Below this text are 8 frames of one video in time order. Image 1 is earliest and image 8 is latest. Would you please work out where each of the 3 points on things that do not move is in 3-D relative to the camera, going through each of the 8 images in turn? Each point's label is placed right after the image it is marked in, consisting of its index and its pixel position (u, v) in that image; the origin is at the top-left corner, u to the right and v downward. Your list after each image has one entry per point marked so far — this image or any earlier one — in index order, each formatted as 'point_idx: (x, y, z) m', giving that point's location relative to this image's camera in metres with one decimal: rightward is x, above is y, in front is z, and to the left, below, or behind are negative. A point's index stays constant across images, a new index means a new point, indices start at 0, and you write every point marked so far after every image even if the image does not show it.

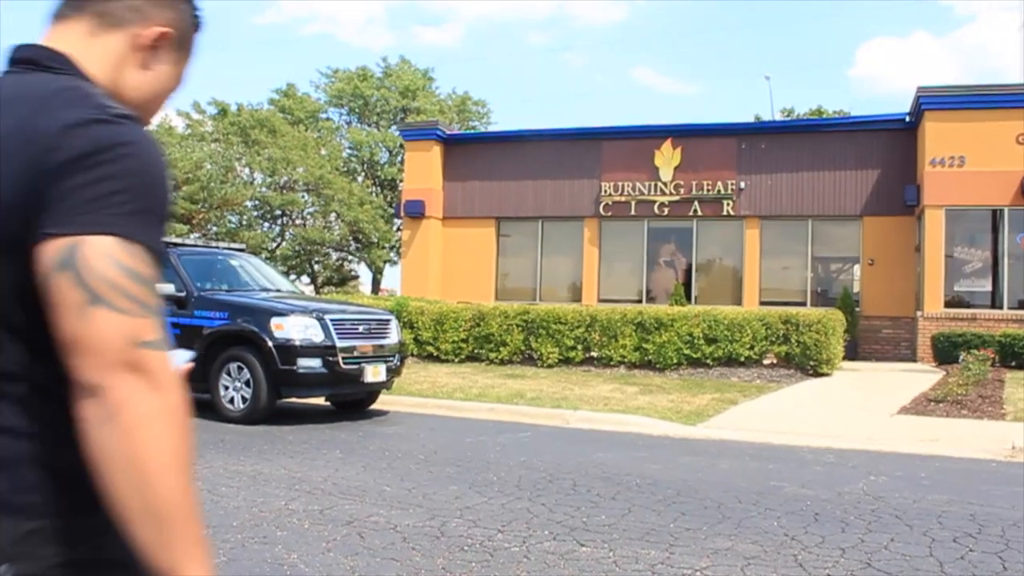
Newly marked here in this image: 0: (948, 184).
0: (+7.1, +1.7, +18.1) m
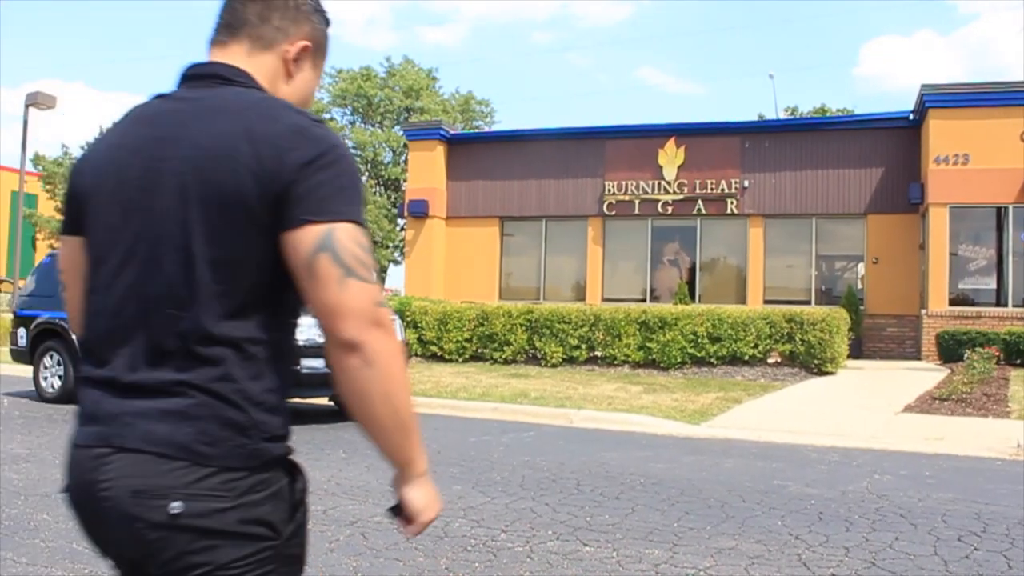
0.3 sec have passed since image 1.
0: (+7.2, +1.7, +18.1) m
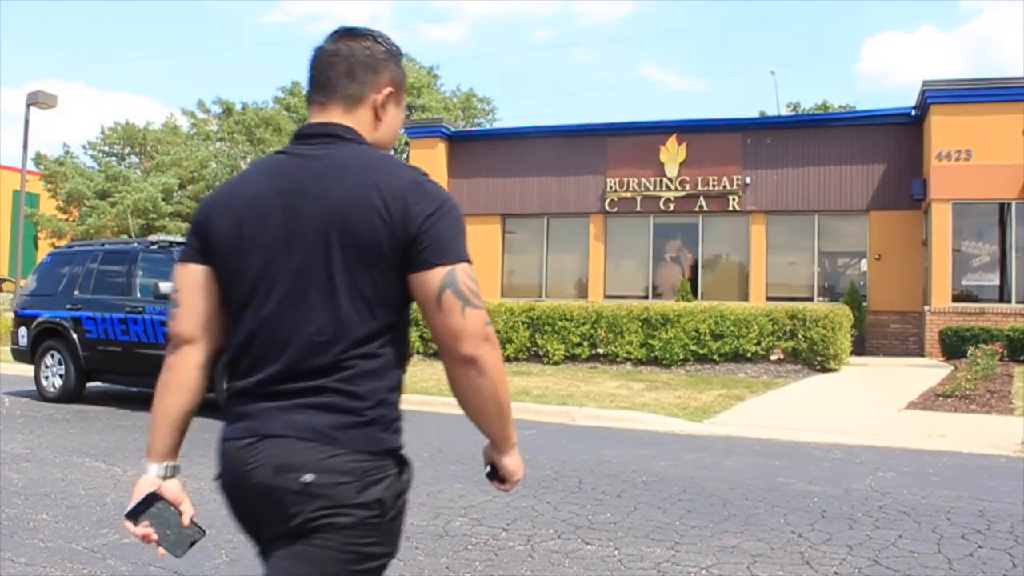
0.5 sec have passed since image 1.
0: (+7.2, +1.8, +18.0) m
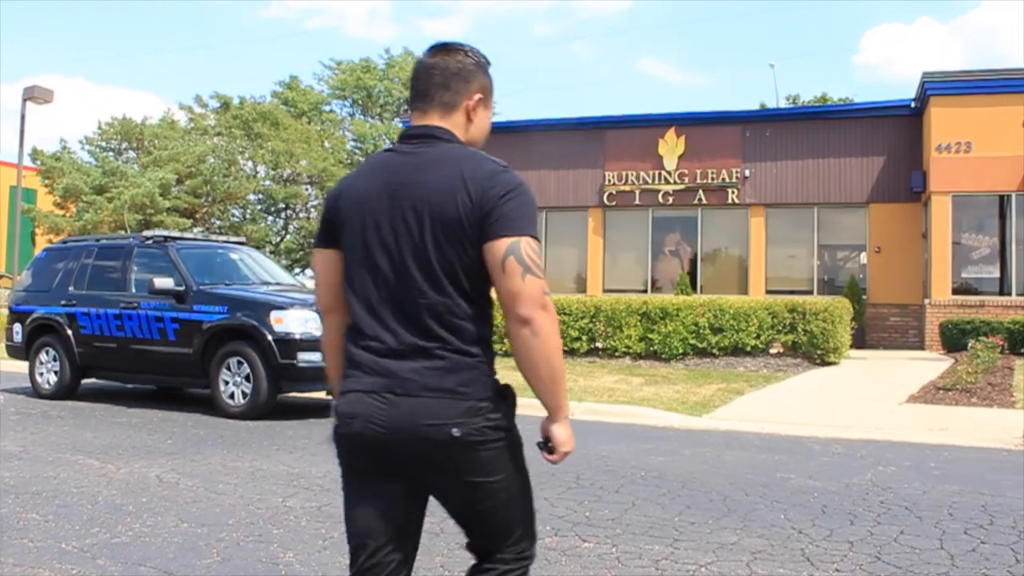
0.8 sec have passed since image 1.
0: (+7.2, +1.9, +17.9) m
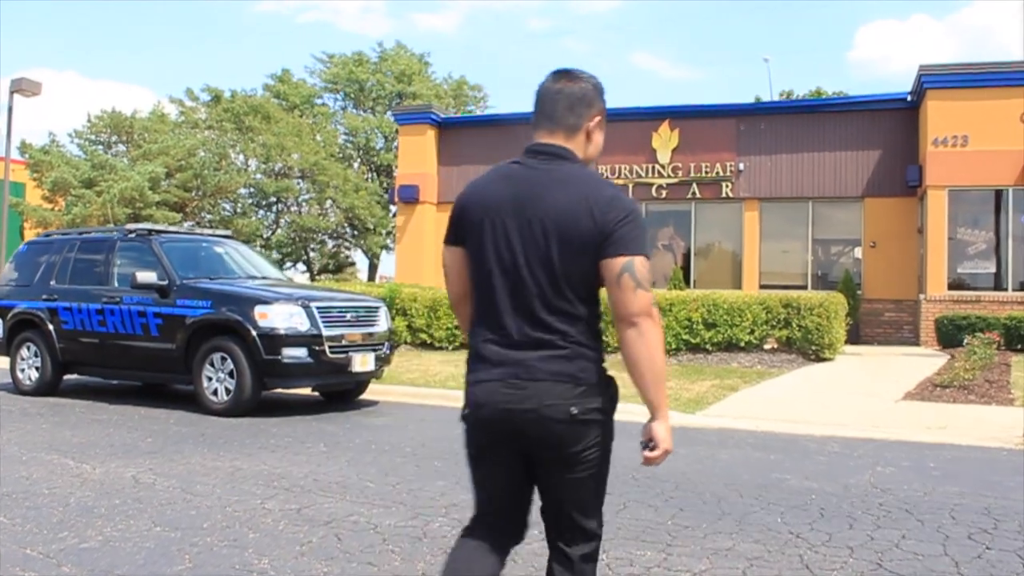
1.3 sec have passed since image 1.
0: (+7.0, +2.0, +17.7) m
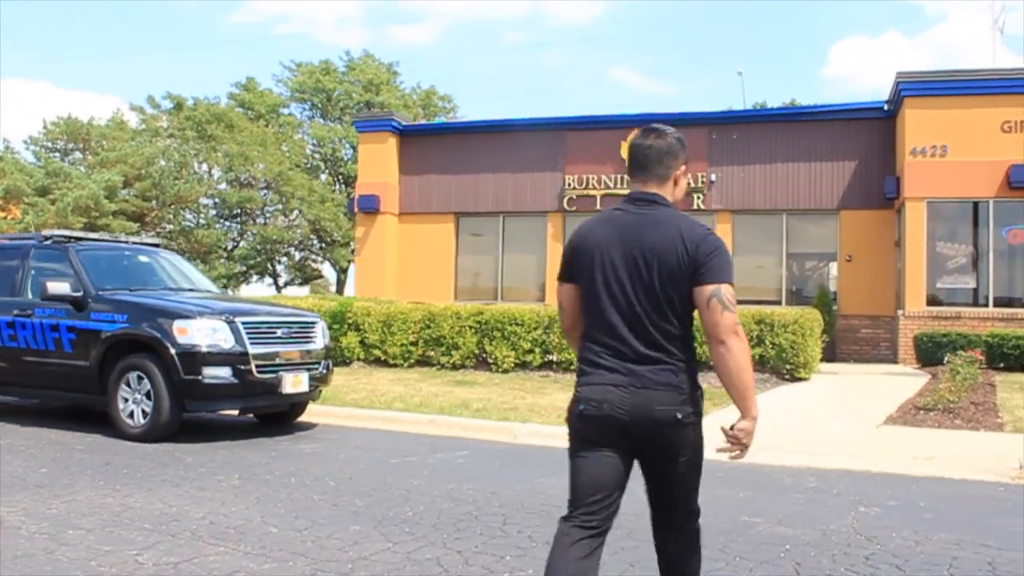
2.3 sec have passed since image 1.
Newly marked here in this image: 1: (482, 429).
0: (+6.4, +1.7, +17.1) m
1: (-0.2, -1.2, +9.3) m
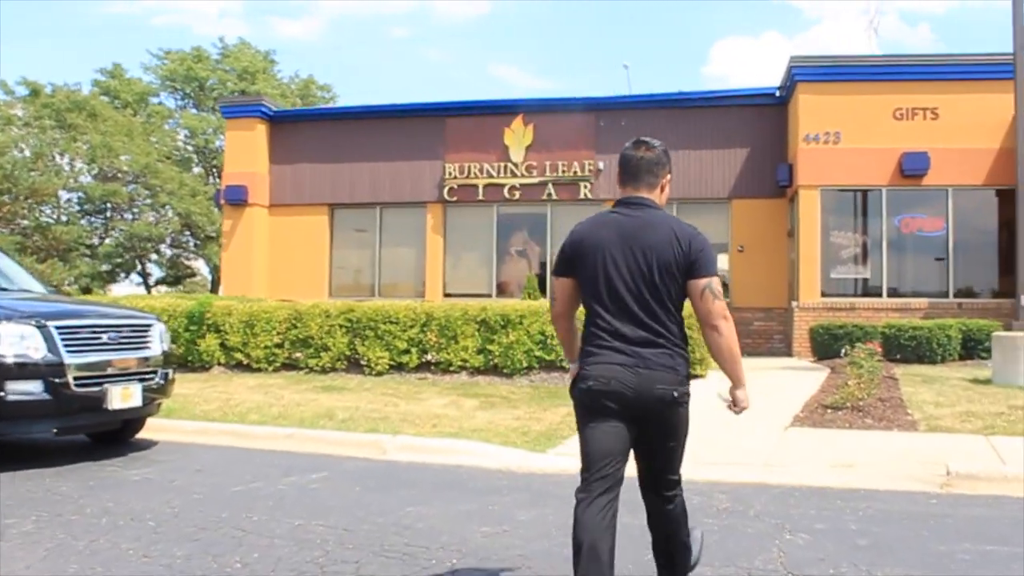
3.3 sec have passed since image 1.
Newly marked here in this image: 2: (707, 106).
0: (+4.6, +1.9, +16.5) m
1: (-1.2, -1.1, +8.2) m
2: (+3.2, +3.0, +18.2) m
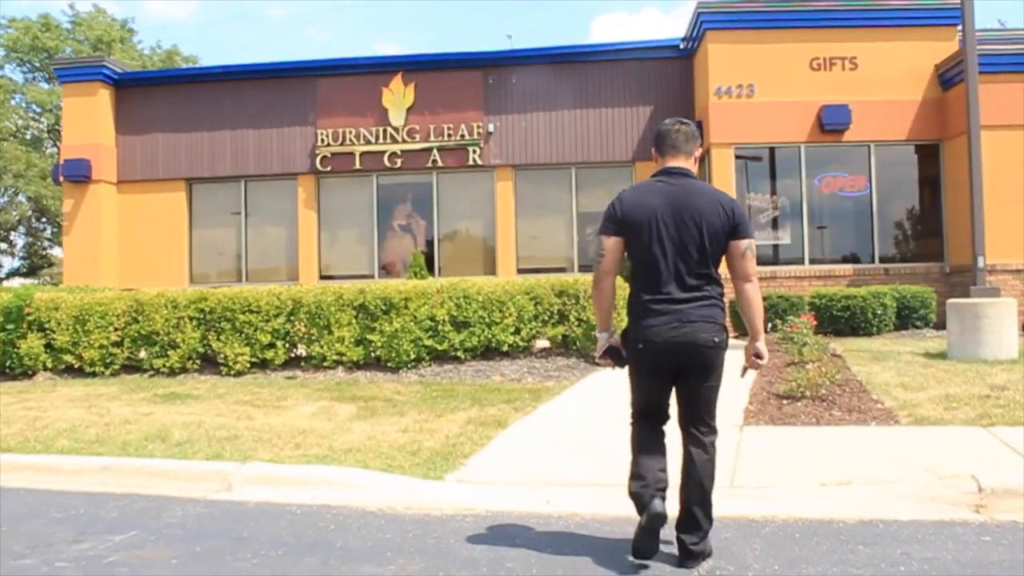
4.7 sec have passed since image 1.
0: (+3.0, +2.3, +15.0) m
1: (-1.8, -1.0, +6.1) m
2: (+1.4, +3.4, +16.5) m
